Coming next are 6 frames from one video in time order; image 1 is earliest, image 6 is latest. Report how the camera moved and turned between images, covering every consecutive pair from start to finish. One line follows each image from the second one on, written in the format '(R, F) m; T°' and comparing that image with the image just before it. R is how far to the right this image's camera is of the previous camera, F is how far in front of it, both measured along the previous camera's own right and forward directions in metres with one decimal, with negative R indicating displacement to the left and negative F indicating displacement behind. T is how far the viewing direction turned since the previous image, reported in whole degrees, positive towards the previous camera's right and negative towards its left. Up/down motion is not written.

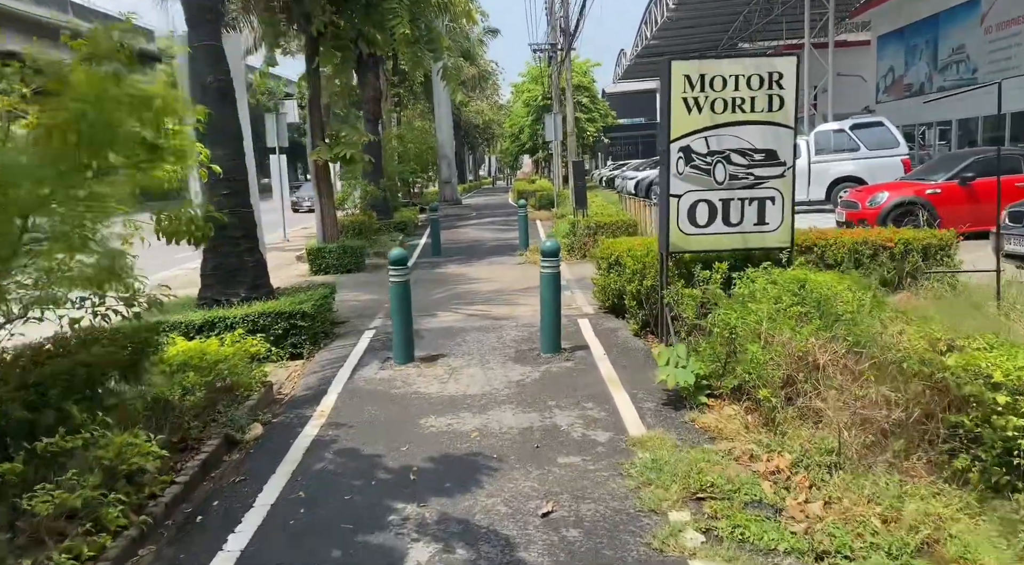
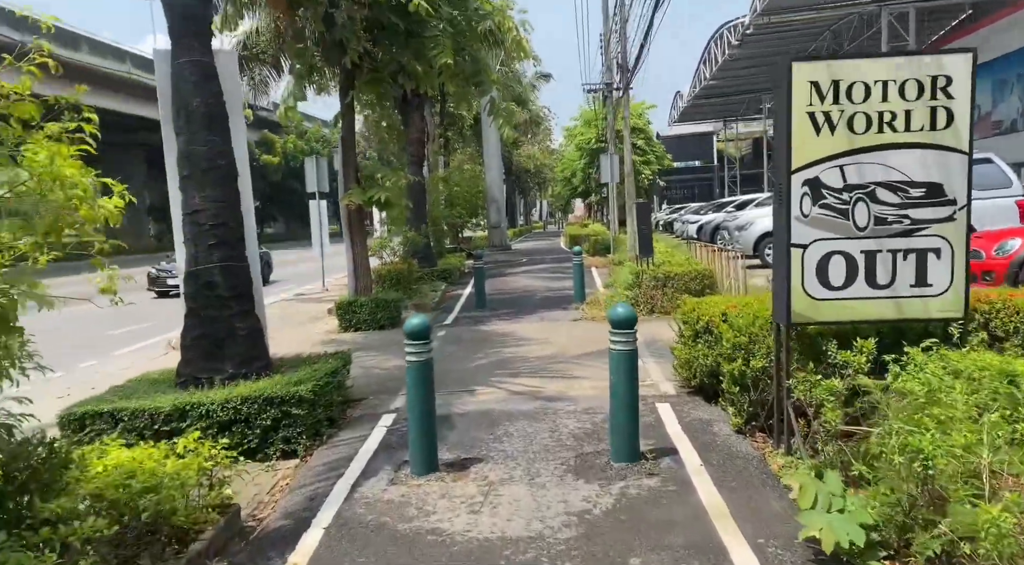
(-0.1, +1.9) m; -4°
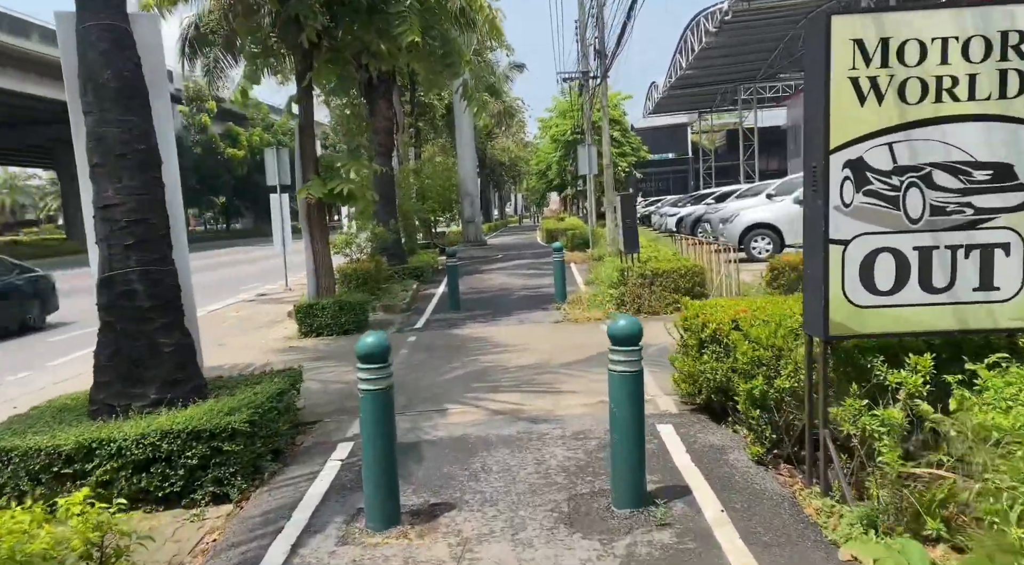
(0.0, +1.0) m; +2°
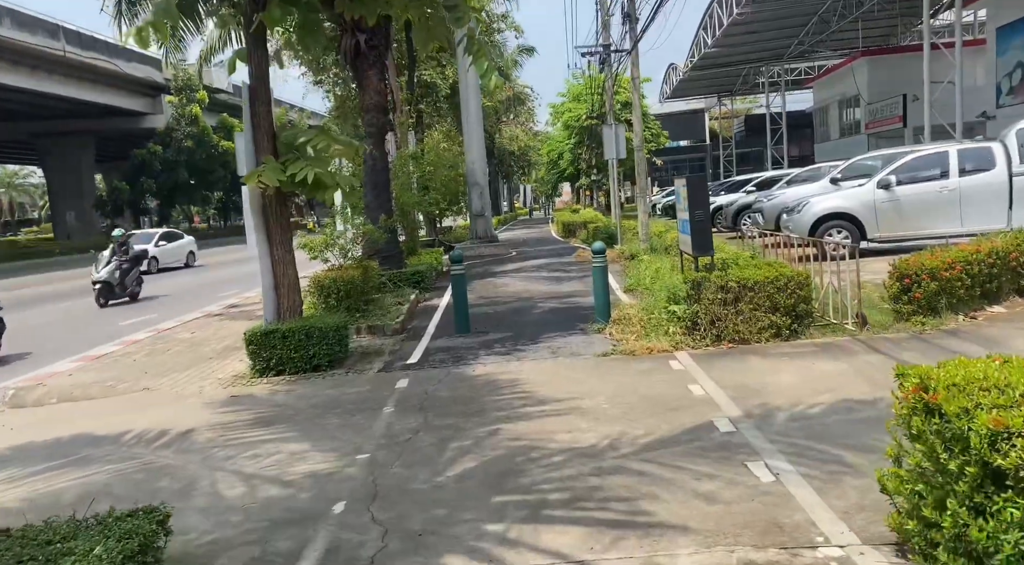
(-0.2, +3.2) m; -1°
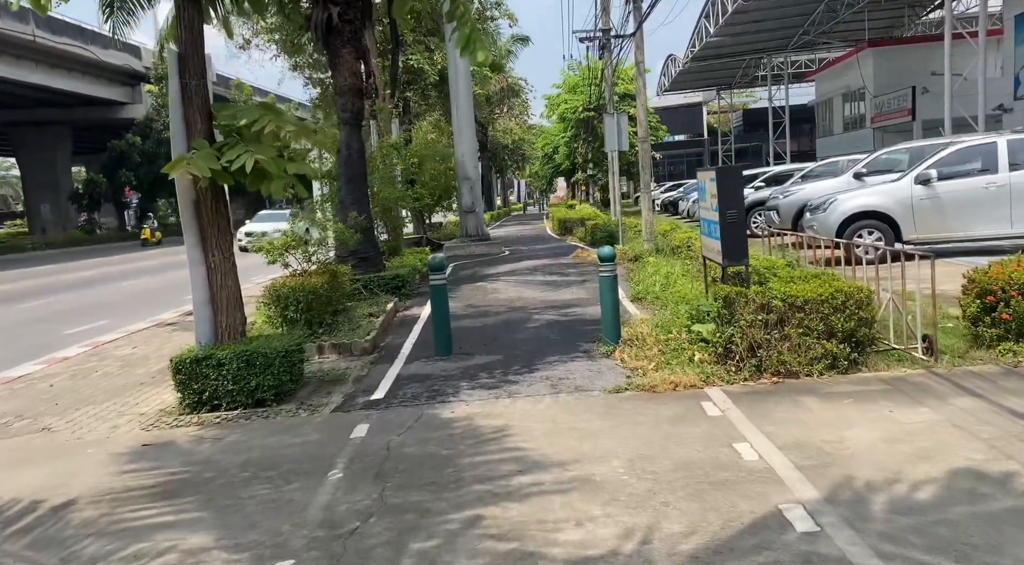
(0.0, +1.7) m; 0°
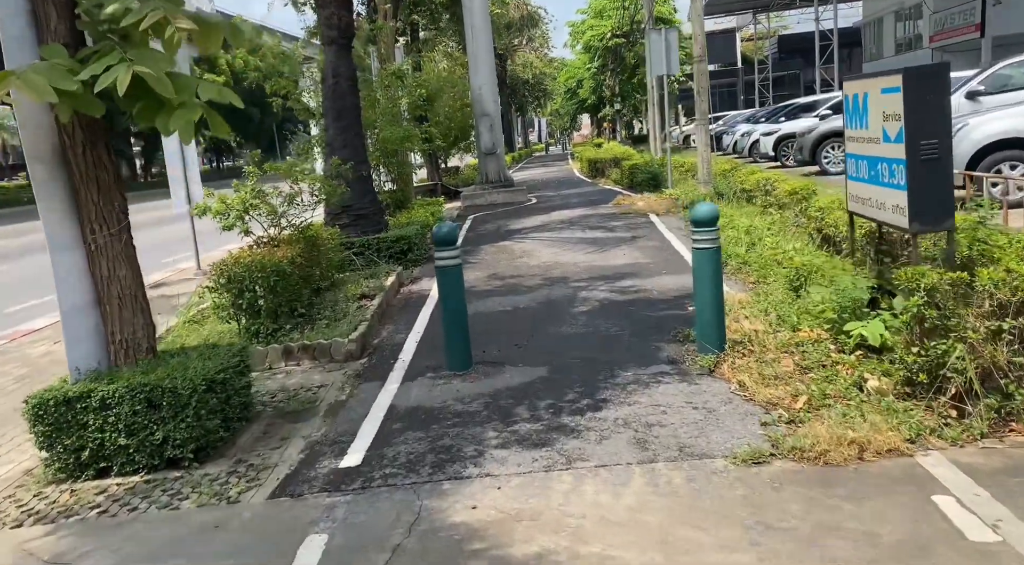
(-0.2, +2.8) m; -2°
